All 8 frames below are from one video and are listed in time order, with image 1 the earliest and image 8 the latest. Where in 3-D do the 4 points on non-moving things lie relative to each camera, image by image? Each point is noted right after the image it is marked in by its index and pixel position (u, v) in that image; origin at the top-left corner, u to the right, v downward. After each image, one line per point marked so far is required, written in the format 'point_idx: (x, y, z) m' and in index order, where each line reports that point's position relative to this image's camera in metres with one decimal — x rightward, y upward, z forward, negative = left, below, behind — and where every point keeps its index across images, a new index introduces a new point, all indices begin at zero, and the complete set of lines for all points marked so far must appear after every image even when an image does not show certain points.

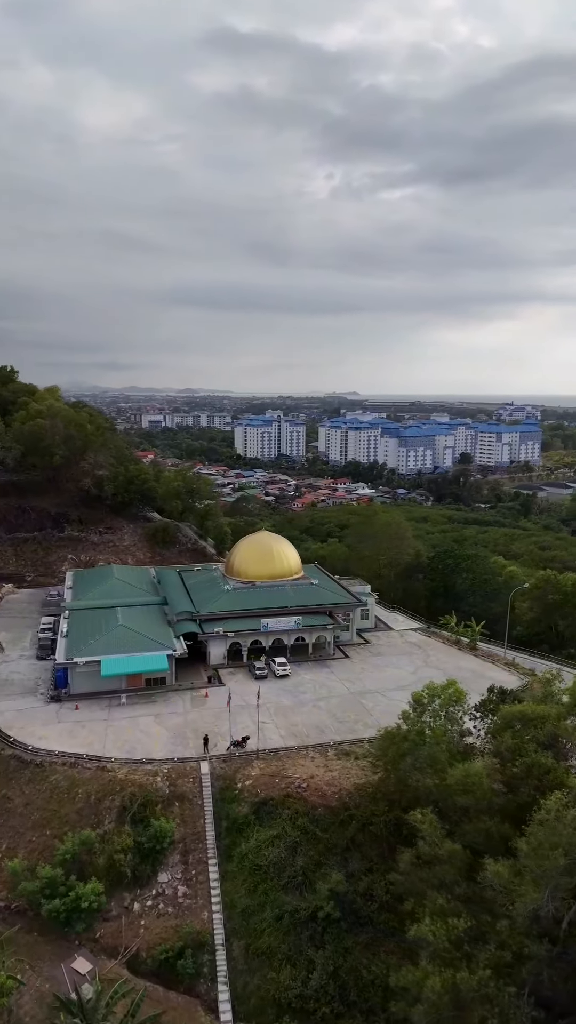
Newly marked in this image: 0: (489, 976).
0: (+4.1, -9.4, +14.9) m
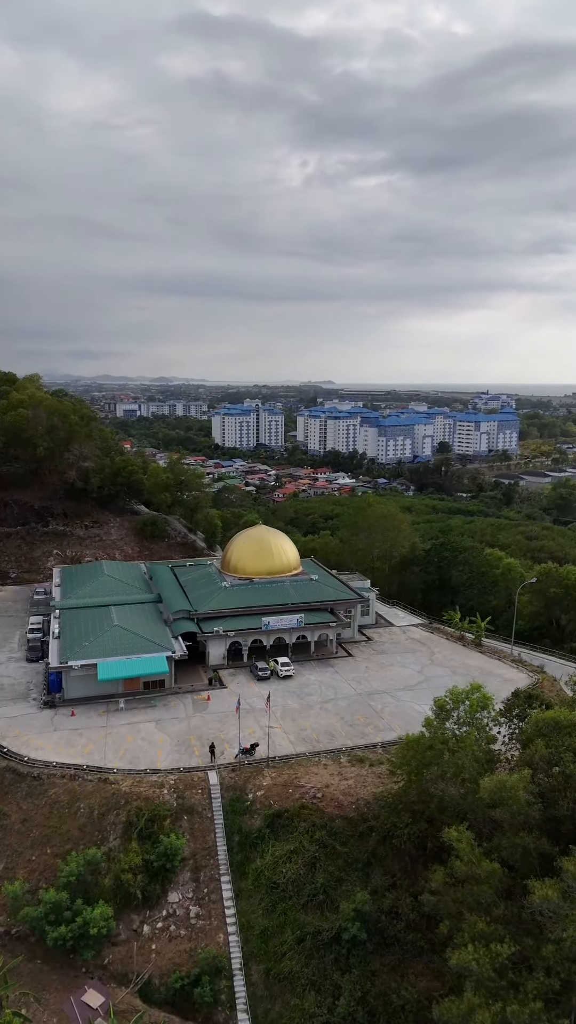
0: (+4.8, -9.4, +13.9) m
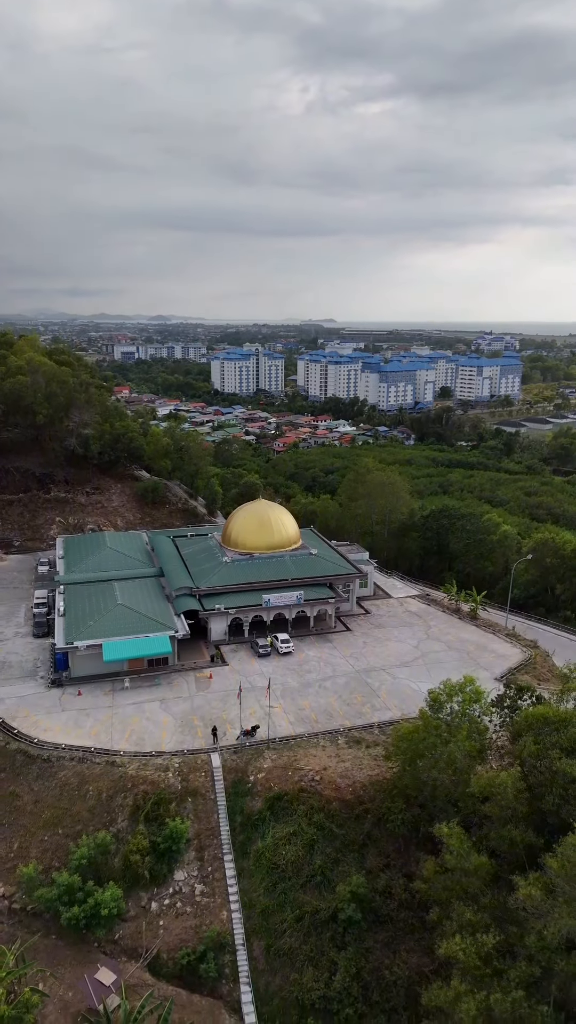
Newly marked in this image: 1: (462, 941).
0: (+4.8, -9.9, +15.0) m
1: (+3.8, -9.3, +16.0) m
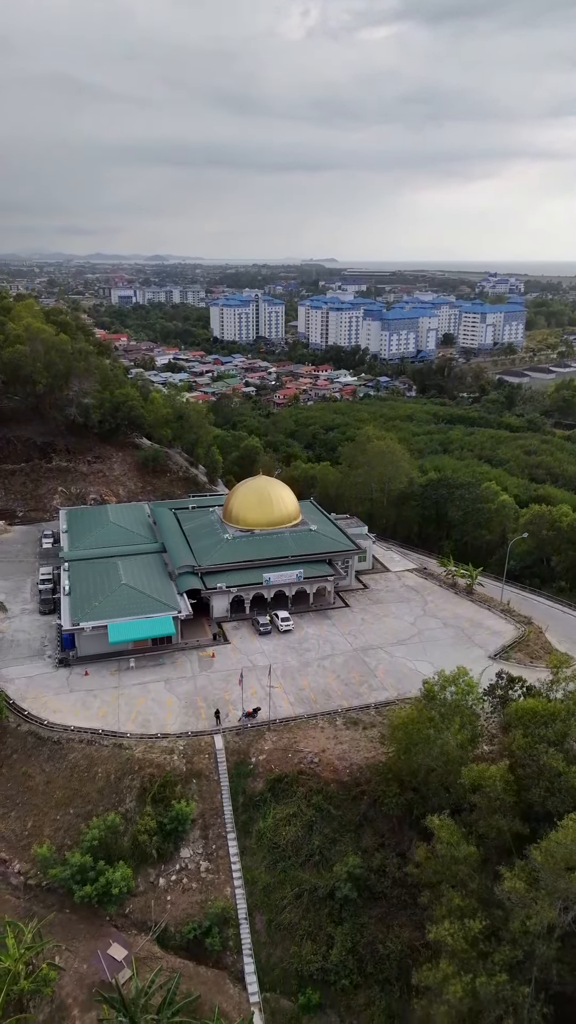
0: (+4.8, -10.3, +16.2) m
1: (+3.8, -9.6, +17.2) m
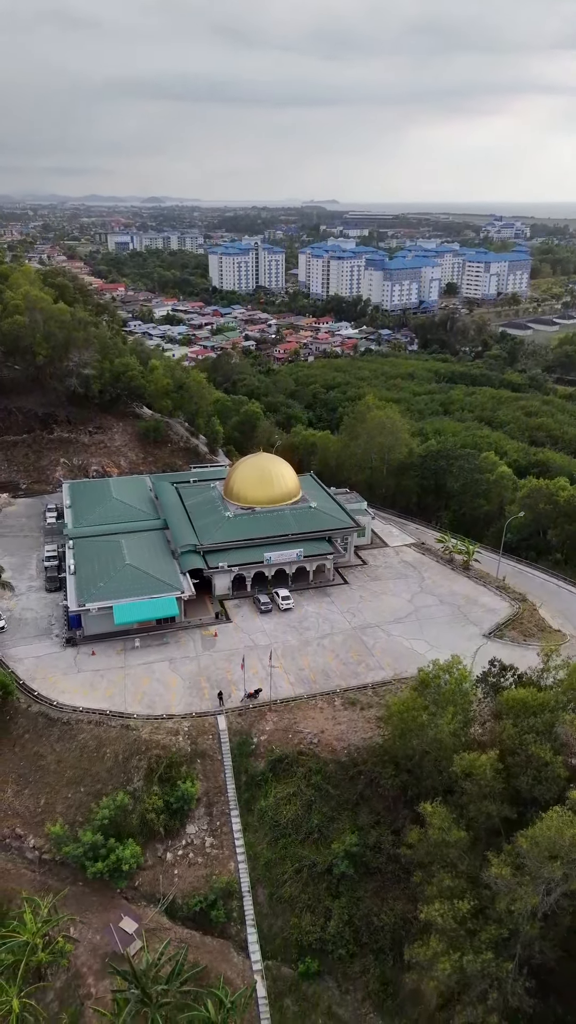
0: (+4.8, -10.5, +17.4) m
1: (+3.8, -9.8, +18.4) m
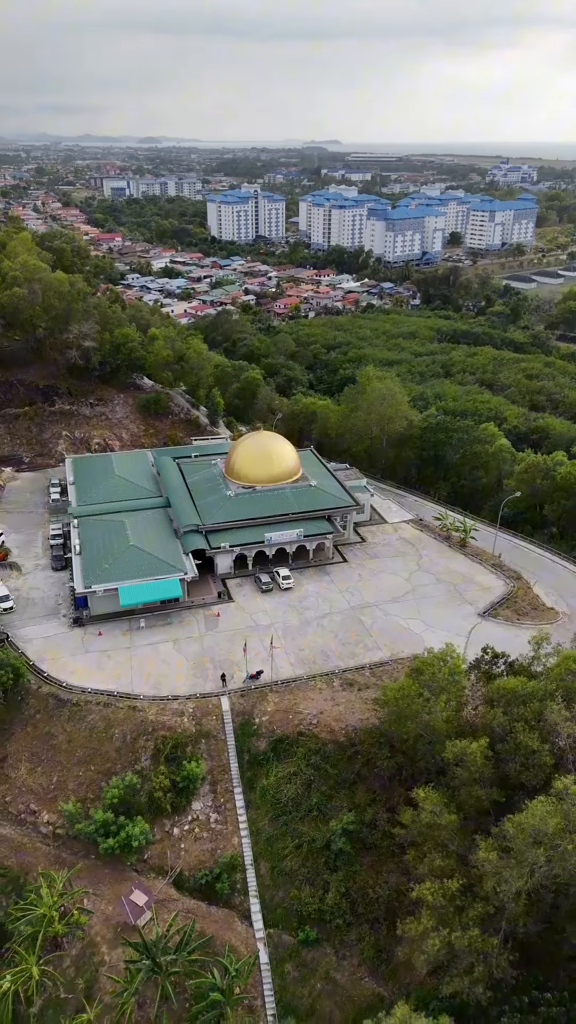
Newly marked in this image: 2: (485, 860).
0: (+4.8, -10.7, +18.7) m
1: (+3.8, -9.9, +19.6) m
2: (+5.1, -9.1, +19.3) m
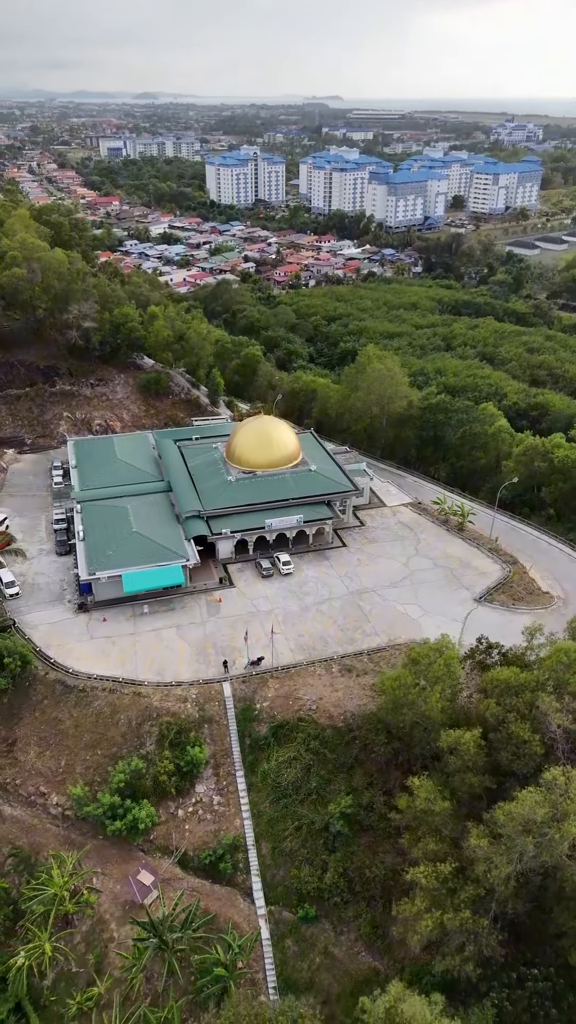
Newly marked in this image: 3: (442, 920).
0: (+4.8, -10.8, +19.7) m
1: (+3.8, -10.0, +20.6) m
2: (+5.1, -9.1, +20.2) m
3: (+4.1, -10.9, +19.8) m
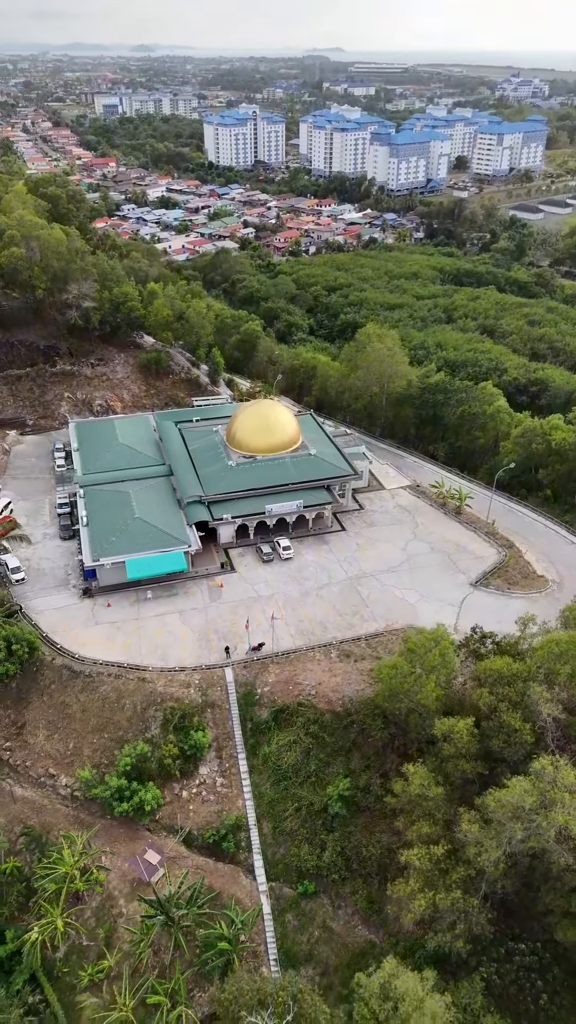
0: (+4.8, -10.8, +20.8) m
1: (+3.8, -9.9, +21.6) m
2: (+5.1, -9.1, +21.2) m
3: (+4.1, -10.9, +20.9) m
